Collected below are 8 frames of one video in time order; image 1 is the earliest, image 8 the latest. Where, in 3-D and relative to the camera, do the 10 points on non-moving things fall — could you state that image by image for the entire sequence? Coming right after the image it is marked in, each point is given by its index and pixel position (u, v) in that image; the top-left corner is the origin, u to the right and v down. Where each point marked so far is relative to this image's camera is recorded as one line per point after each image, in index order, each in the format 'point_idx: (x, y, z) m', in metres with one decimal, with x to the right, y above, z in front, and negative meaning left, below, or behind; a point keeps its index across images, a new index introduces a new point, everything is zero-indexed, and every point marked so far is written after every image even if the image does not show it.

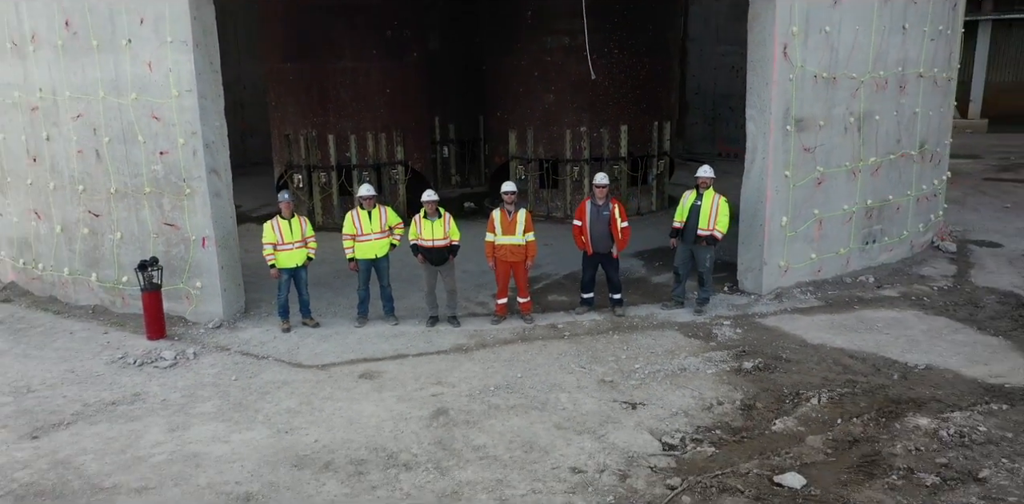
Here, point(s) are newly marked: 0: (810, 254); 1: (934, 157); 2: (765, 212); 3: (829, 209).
0: (+3.1, 0.0, +9.0) m
1: (+5.2, +1.2, +10.4) m
2: (+2.5, +0.4, +8.6) m
3: (+3.4, +0.5, +9.0) m
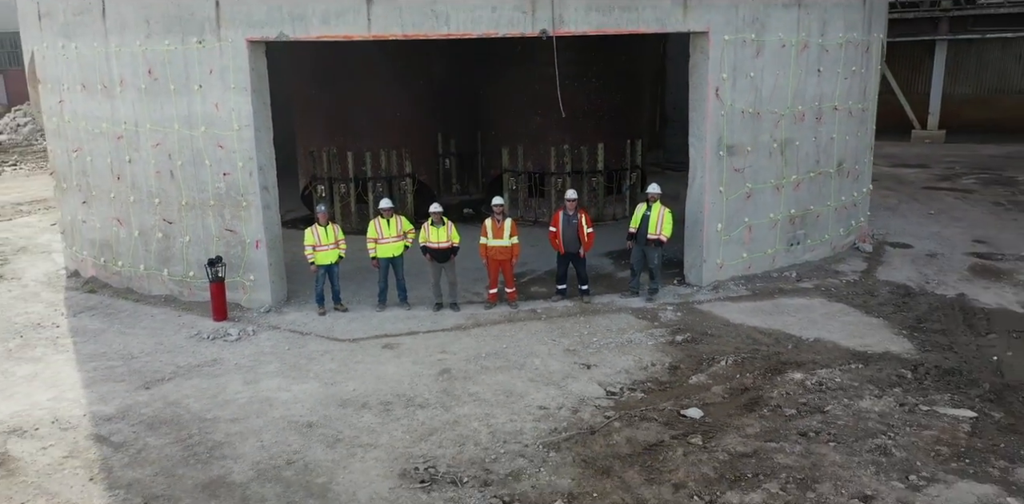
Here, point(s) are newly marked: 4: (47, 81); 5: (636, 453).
0: (+3.0, 0.0, +11.2) m
1: (+5.0, +1.2, +12.6) m
2: (+2.4, +0.4, +10.7) m
3: (+3.2, +0.5, +11.2) m
4: (-6.4, +2.4, +11.9) m
5: (+1.0, -1.5, +6.6) m
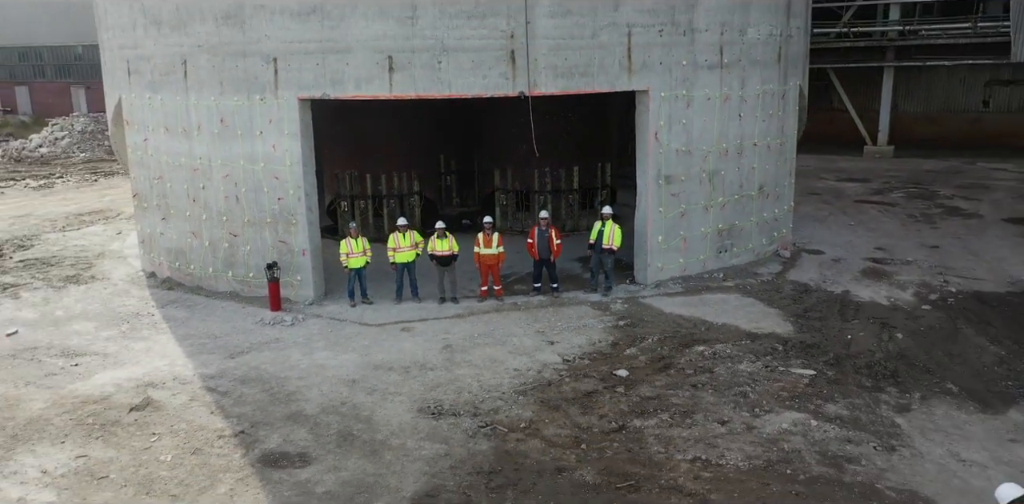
0: (+2.8, -0.1, +14.3) m
1: (+4.8, +1.1, +15.8) m
2: (+2.2, +0.3, +13.9) m
3: (+3.0, +0.4, +14.4) m
4: (-6.7, +2.3, +15.1) m
5: (+0.7, -1.6, +9.7) m
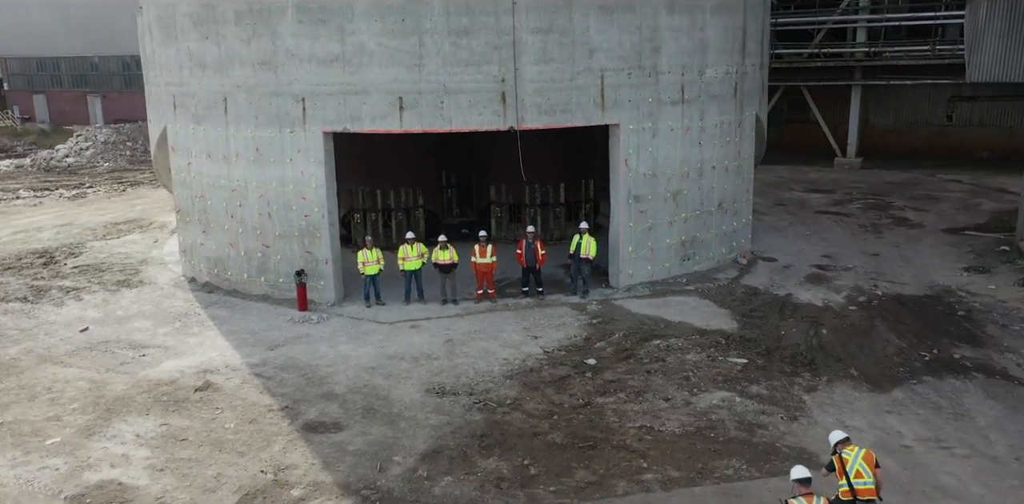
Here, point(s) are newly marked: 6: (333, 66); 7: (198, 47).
0: (+2.6, -0.3, +16.7) m
1: (+4.7, +0.9, +18.2) m
2: (+2.0, +0.1, +16.3) m
3: (+2.9, +0.2, +16.8) m
4: (-6.8, +2.1, +17.5) m
5: (+0.6, -1.8, +12.1) m
6: (-3.1, +3.3, +14.9) m
7: (-5.9, +3.9, +16.0) m
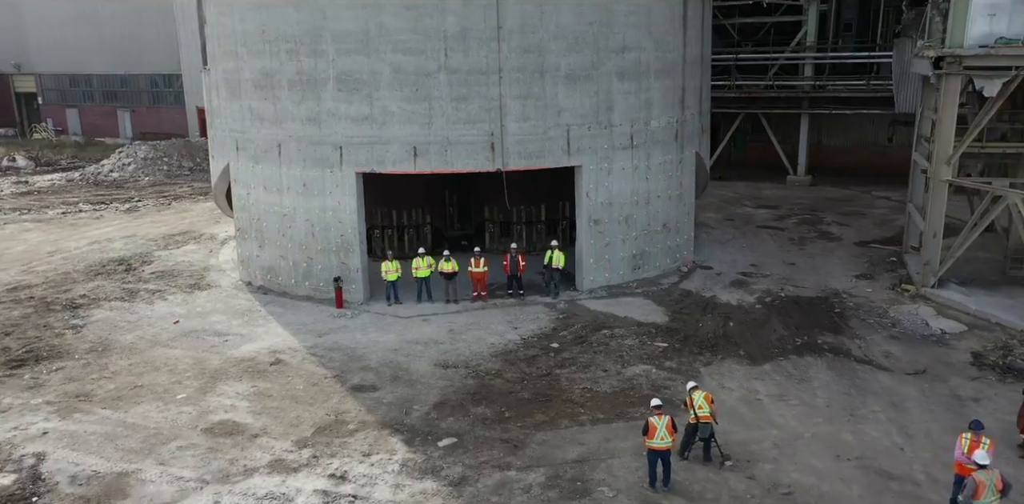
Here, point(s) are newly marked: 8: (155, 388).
0: (+2.3, -0.5, +21.5) m
1: (+4.4, +0.6, +23.0) m
2: (+1.7, -0.1, +21.1) m
3: (+2.6, -0.1, +21.6) m
4: (-7.1, +1.8, +22.3) m
5: (+0.3, -2.1, +17.0) m
6: (-3.4, +3.0, +19.7) m
7: (-6.2, +3.6, +20.9) m
8: (-6.5, -2.5, +15.6) m
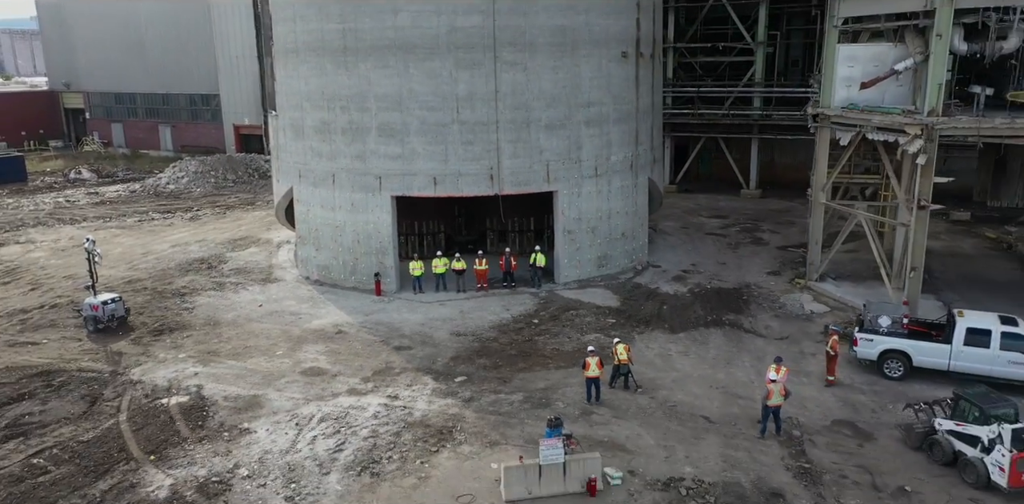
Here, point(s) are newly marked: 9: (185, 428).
0: (+2.2, -0.6, +28.7) m
1: (+4.2, +0.6, +30.1) m
2: (+1.6, -0.2, +28.2) m
3: (+2.4, -0.2, +28.7) m
4: (-7.3, +1.8, +29.5) m
5: (+0.1, -2.2, +24.1) m
6: (-3.6, +2.9, +26.9) m
7: (-6.3, +3.5, +28.0) m
8: (-6.7, -2.6, +22.8) m
9: (-6.8, -3.6, +17.9) m
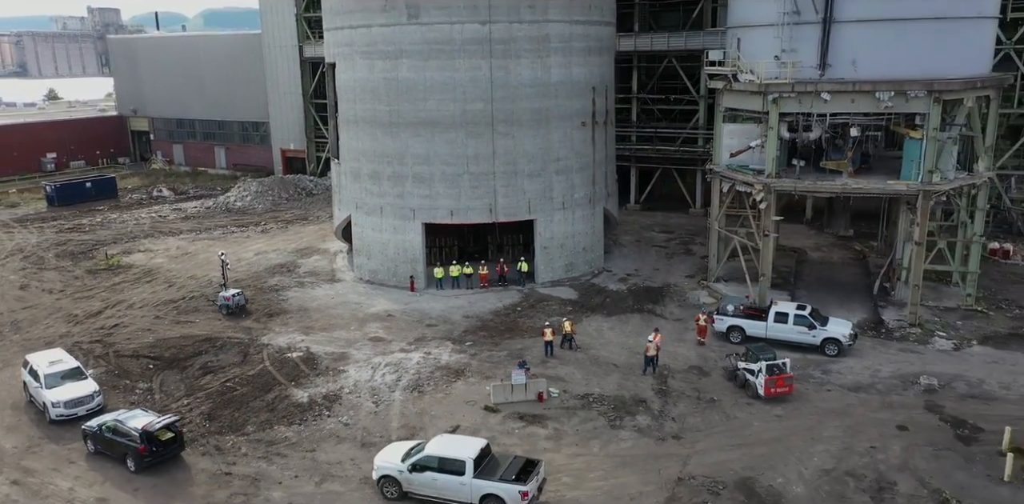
0: (+1.8, -1.1, +41.0) m
1: (+3.9, +0.1, +42.3) m
2: (+1.2, -0.7, +40.5) m
3: (+2.0, -0.6, +41.0) m
4: (-7.6, +1.4, +41.8) m
5: (-0.3, -2.6, +36.4) m
6: (-4.0, +2.5, +39.2) m
7: (-6.7, +3.1, +40.4) m
8: (-7.1, -3.0, +35.2) m
9: (-7.2, -4.1, +30.2) m
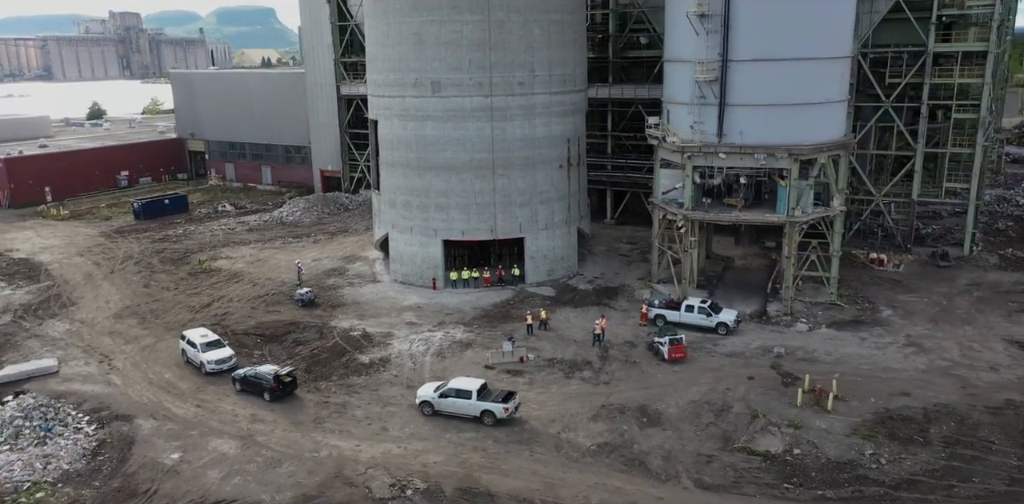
0: (+1.6, -1.6, +55.1) m
1: (+3.7, -0.4, +56.5) m
2: (+1.0, -1.2, +54.7) m
3: (+1.8, -1.1, +55.1) m
4: (-7.8, +0.8, +56.1) m
5: (-0.6, -3.2, +50.6) m
6: (-4.2, +1.9, +53.5) m
7: (-6.9, +2.6, +54.6) m
8: (-7.4, -3.6, +49.5) m
9: (-7.6, -4.7, +44.5) m
